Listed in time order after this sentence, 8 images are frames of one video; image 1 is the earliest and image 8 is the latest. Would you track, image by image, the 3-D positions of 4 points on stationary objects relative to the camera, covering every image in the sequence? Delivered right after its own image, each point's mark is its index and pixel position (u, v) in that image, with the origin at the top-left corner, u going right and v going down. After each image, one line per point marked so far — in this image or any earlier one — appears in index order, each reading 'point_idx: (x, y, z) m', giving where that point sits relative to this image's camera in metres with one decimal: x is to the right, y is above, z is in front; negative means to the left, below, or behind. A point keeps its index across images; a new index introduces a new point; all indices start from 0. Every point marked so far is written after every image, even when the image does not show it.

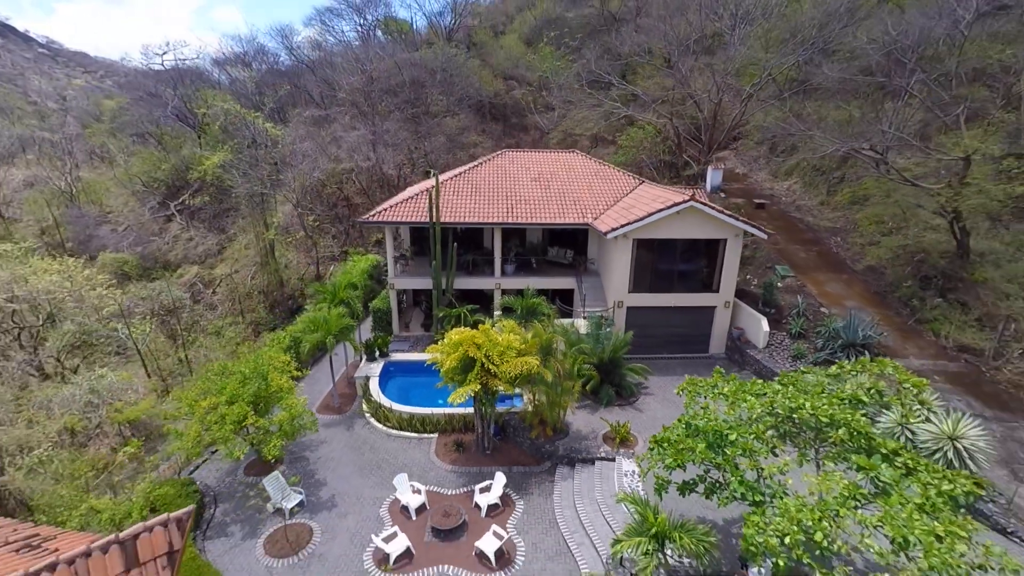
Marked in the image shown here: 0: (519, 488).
0: (+0.1, -3.1, +7.3) m
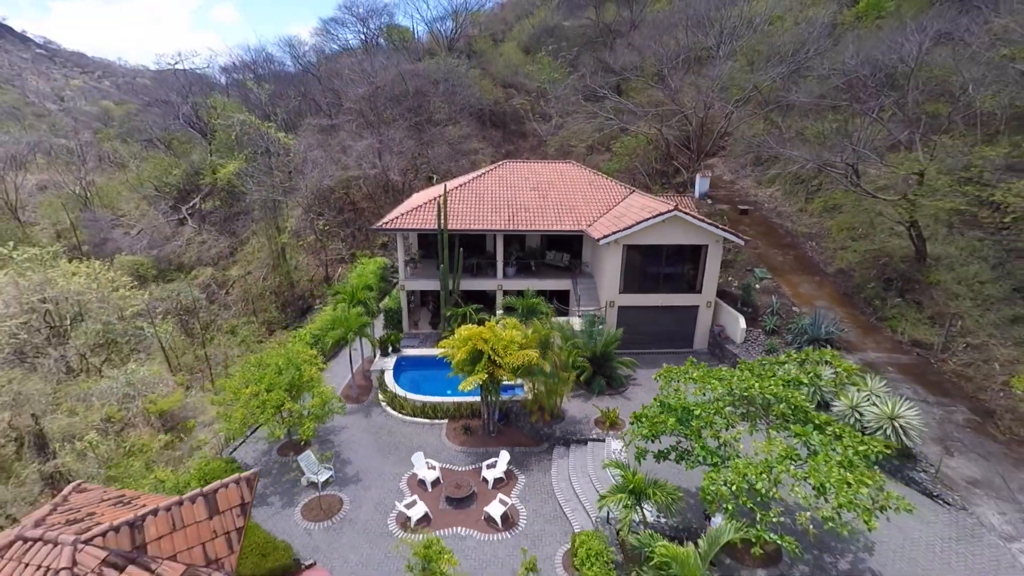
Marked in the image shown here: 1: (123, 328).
0: (+0.2, -3.1, +8.3) m
1: (-12.4, -1.2, +14.9) m
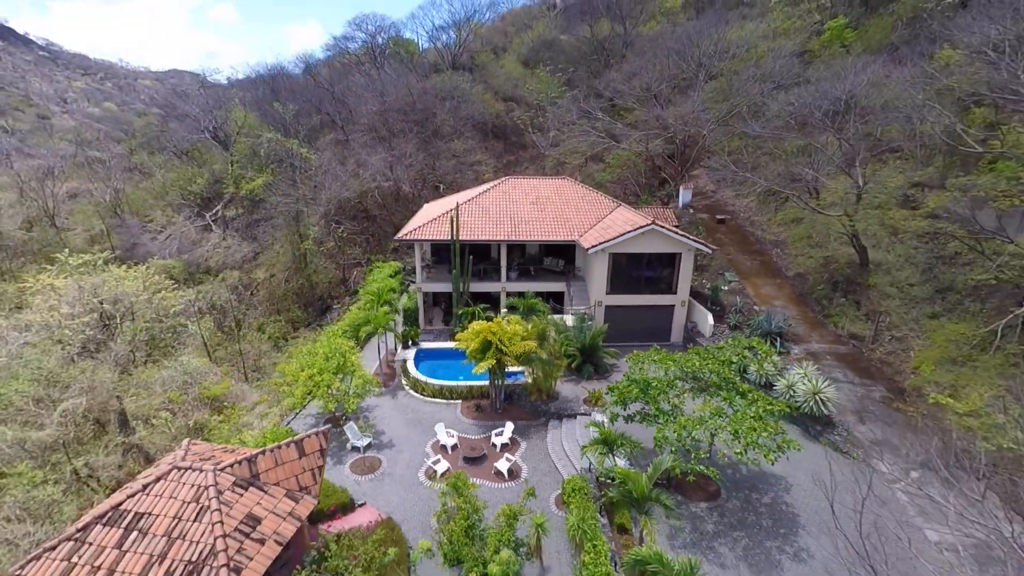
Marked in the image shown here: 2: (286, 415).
0: (+0.3, -3.2, +10.3) m
1: (-12.3, -1.2, +16.8) m
2: (-5.5, -3.1, +11.4) m
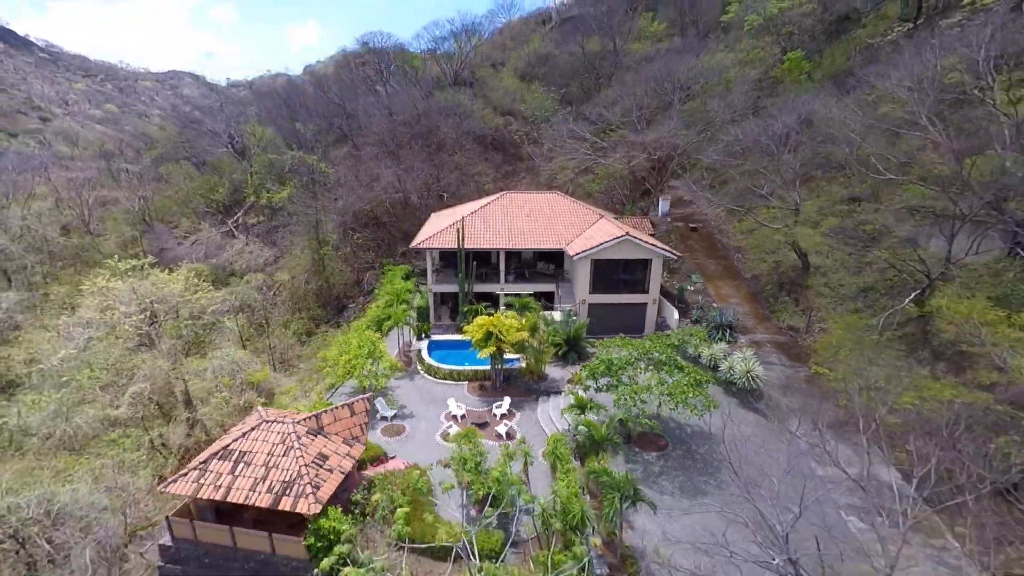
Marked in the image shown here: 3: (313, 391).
0: (+0.2, -3.2, +12.8) m
1: (-12.4, -1.3, +19.3) m
2: (-5.6, -3.1, +13.9) m
3: (-5.6, -2.9, +13.2) m
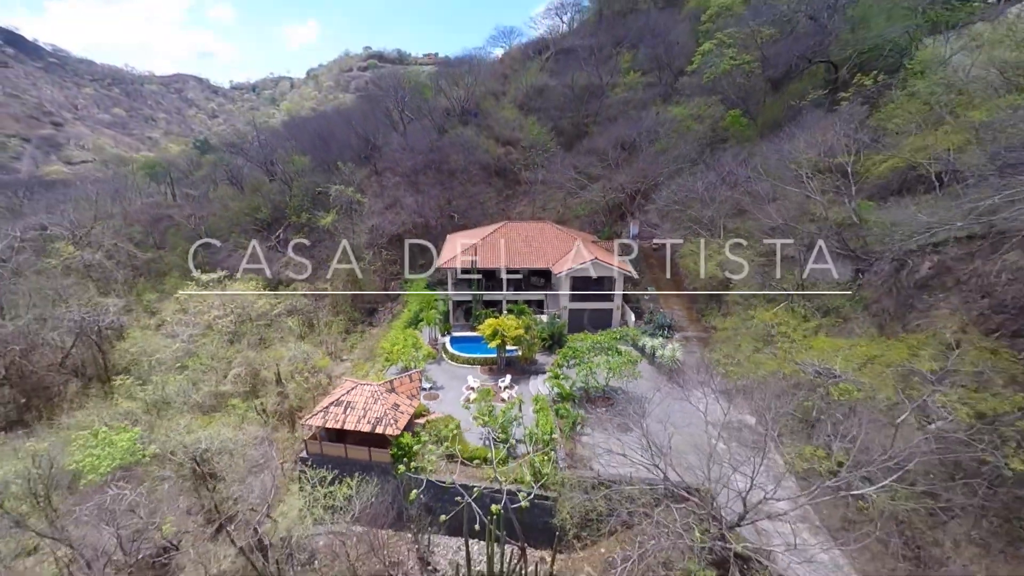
0: (+0.2, -3.7, +18.3) m
1: (-12.4, -1.7, +24.8) m
2: (-5.6, -3.5, +19.4) m
3: (-5.6, -3.3, +18.7) m
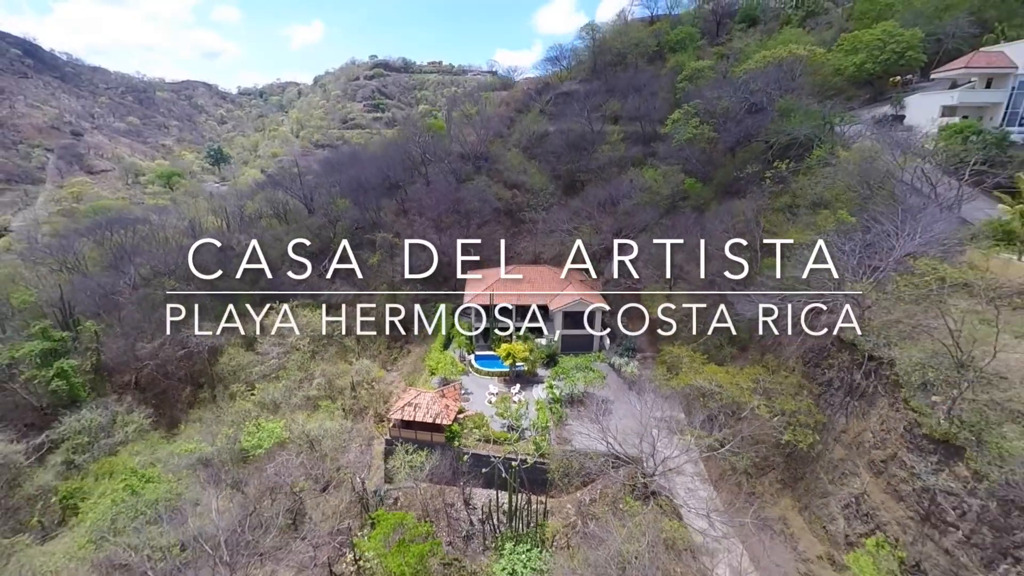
0: (+0.6, -5.7, +26.0) m
1: (-12.0, -3.7, +32.5) m
2: (-5.1, -5.5, +27.1) m
3: (-5.1, -5.3, +26.5) m
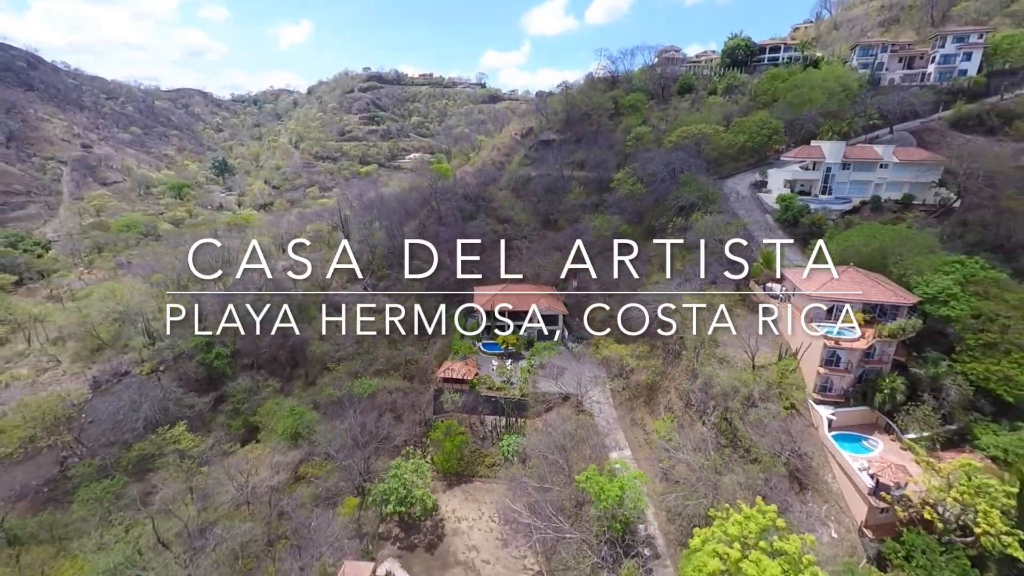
0: (+0.1, -6.8, +42.3) m
1: (-12.7, -4.9, +48.5) m
2: (-5.7, -6.7, +43.3) m
3: (-5.7, -6.5, +42.6) m
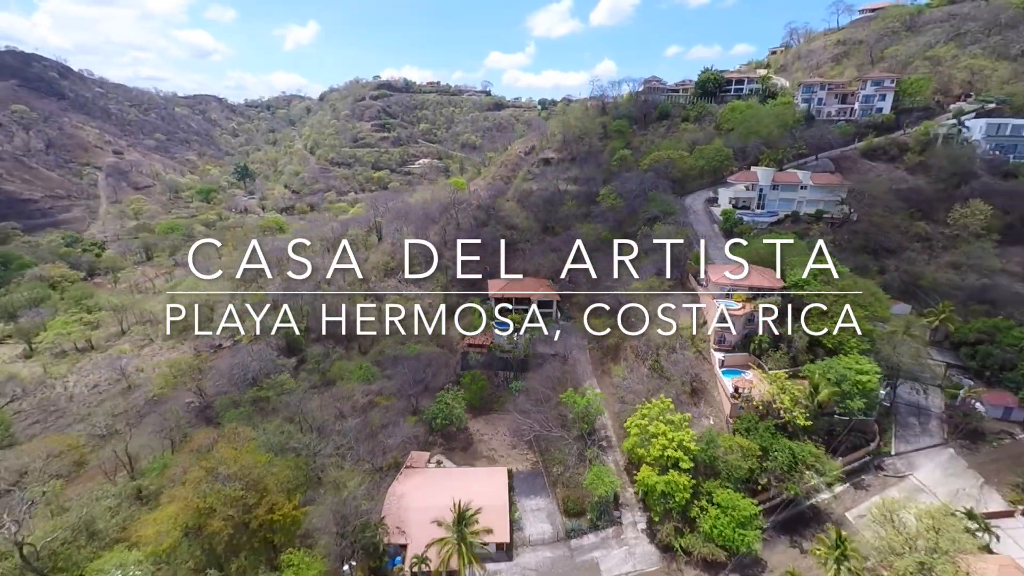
0: (+0.8, -5.8, +56.5) m
1: (-11.9, -3.9, +62.8) m
2: (-5.0, -5.7, +57.5) m
3: (-5.0, -5.5, +56.8) m
